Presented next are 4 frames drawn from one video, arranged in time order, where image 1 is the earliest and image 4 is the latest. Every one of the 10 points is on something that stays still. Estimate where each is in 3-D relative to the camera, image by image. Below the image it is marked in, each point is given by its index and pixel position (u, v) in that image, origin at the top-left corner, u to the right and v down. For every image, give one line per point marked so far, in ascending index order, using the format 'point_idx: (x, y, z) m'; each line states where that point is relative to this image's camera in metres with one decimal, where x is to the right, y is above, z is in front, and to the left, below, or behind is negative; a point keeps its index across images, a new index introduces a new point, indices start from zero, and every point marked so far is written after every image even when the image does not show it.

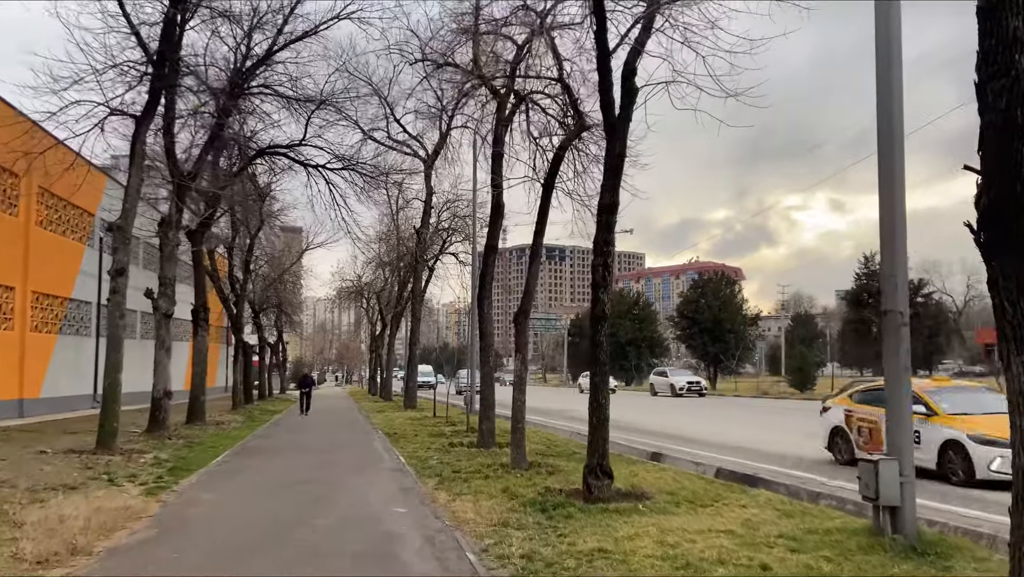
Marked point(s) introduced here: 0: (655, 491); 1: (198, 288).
0: (+1.3, -1.9, +7.5) m
1: (-7.5, 0.0, +19.2) m
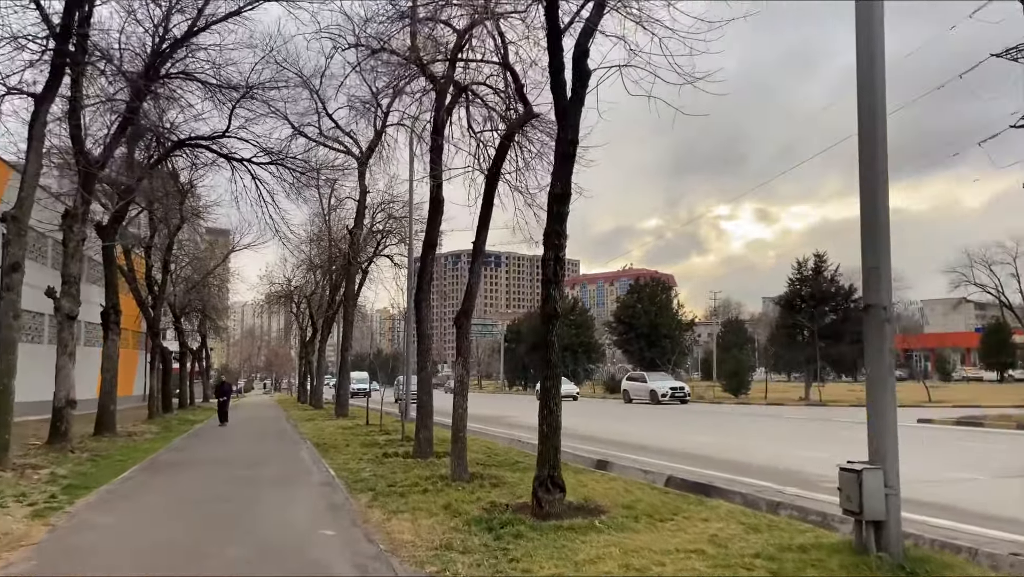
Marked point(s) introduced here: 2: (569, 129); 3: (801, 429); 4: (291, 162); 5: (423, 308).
0: (+0.8, -1.8, +6.9) m
1: (-8.9, 0.0, +17.9) m
2: (+0.5, +1.5, +7.4) m
3: (+6.3, -3.0, +17.6) m
4: (-5.4, +3.1, +19.7) m
5: (-1.4, -0.3, +12.4) m
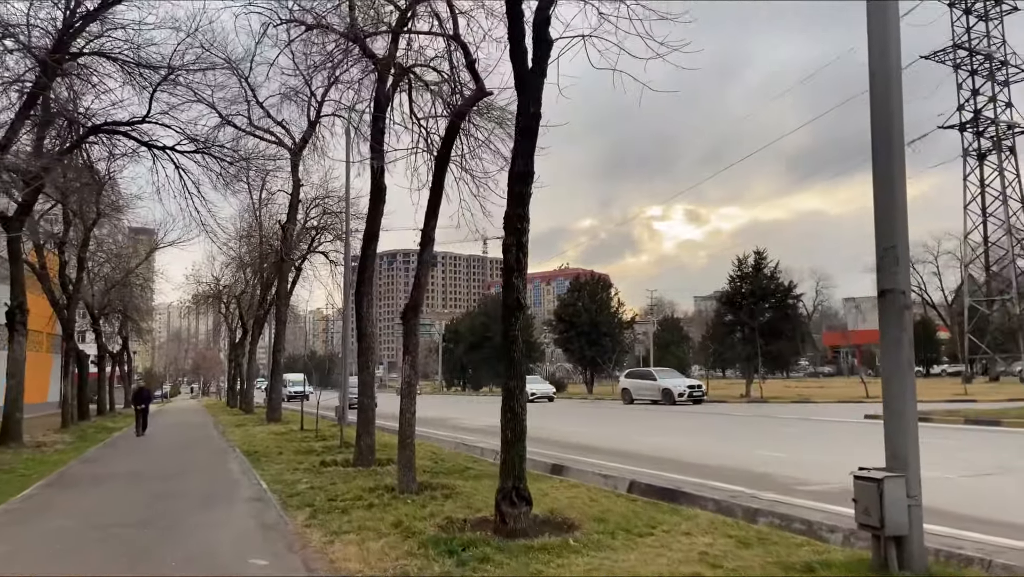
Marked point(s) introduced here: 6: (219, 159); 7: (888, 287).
0: (+0.5, -1.8, +6.2) m
1: (-10.1, 0.0, +16.4) m
2: (+0.2, +1.5, +6.7) m
3: (+5.1, -2.9, +17.3) m
4: (-6.7, +3.1, +18.5) m
5: (-2.1, -0.3, +11.5) m
6: (-7.0, +3.1, +19.2) m
7: (+2.0, 0.0, +4.3) m
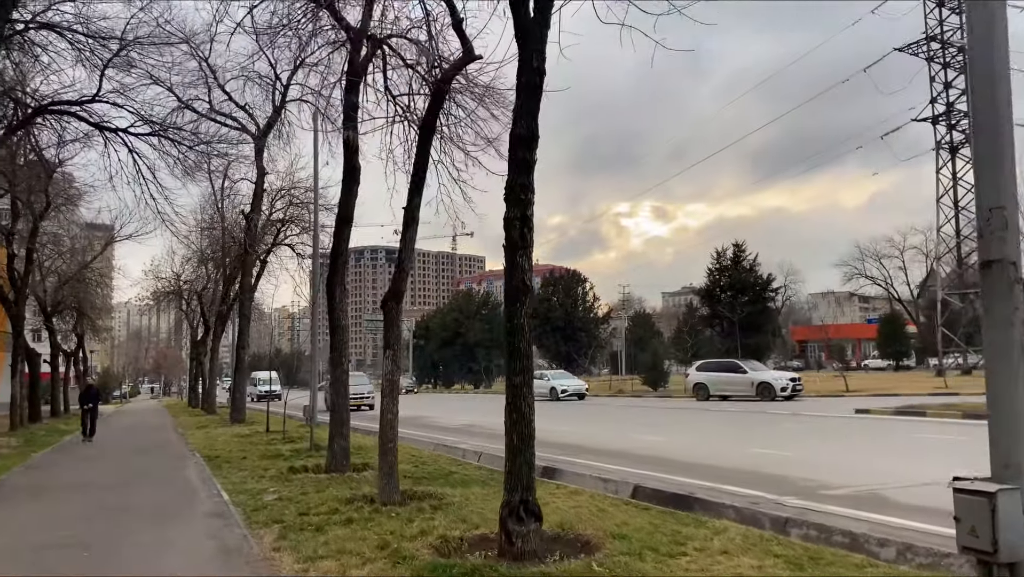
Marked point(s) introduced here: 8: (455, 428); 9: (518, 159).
0: (+0.5, -1.6, +5.4) m
1: (-10.5, +0.2, +15.1) m
2: (+0.2, +1.7, +5.8) m
3: (+4.7, -2.7, +16.6) m
4: (-7.2, +3.3, +17.3) m
5: (-2.3, -0.1, +10.6) m
6: (-7.4, +3.2, +18.0) m
7: (+2.1, +0.1, +3.6) m
8: (-1.3, -3.1, +18.2) m
9: (0.0, +0.9, +5.6) m
